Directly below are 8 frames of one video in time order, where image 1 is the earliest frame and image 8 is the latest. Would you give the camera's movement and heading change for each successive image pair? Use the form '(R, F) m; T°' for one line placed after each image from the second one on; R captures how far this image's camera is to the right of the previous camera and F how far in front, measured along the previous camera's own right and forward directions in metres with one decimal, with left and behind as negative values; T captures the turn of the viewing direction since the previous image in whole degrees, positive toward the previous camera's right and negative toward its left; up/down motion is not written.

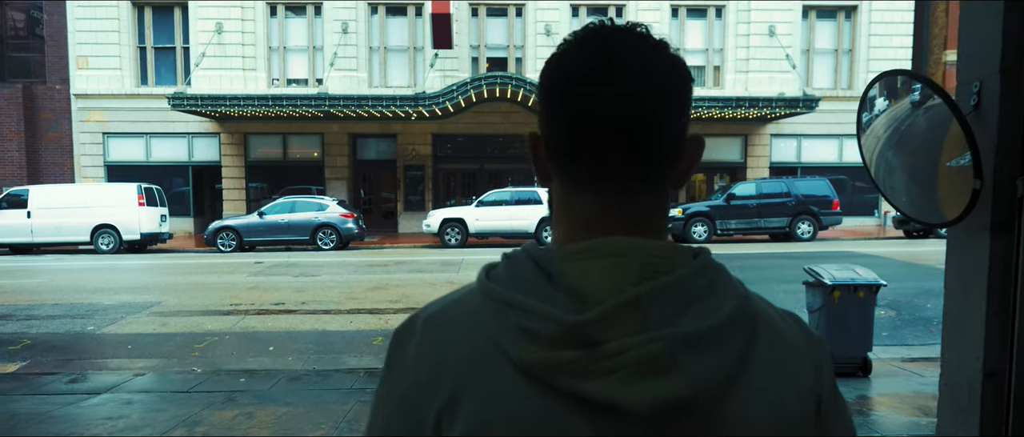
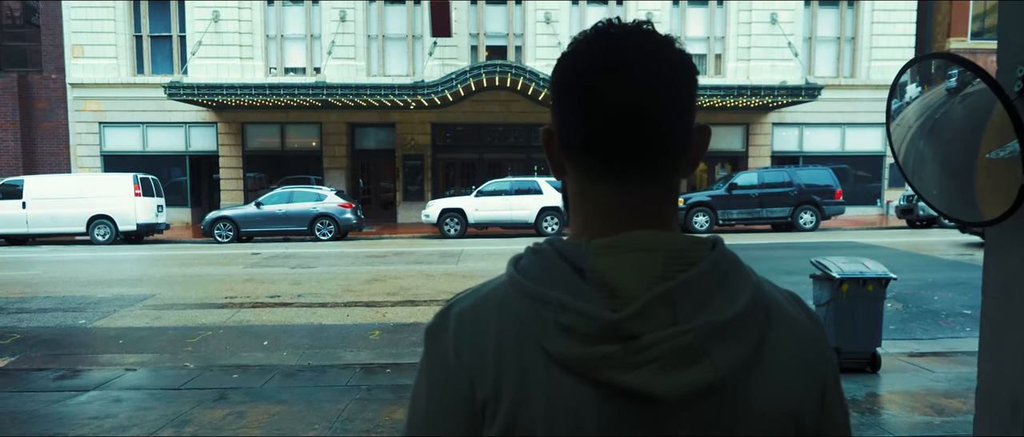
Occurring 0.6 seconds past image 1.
(0.0, +0.2) m; 0°
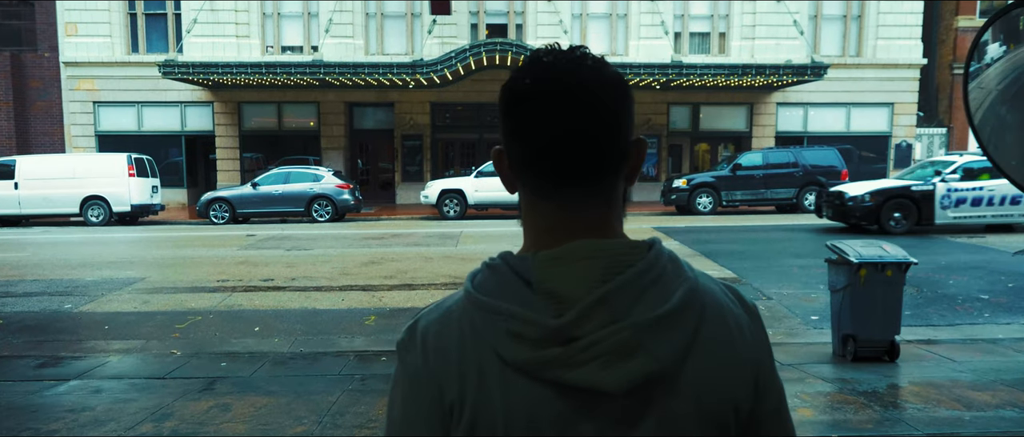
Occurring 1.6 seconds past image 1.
(0.0, +0.3) m; 0°
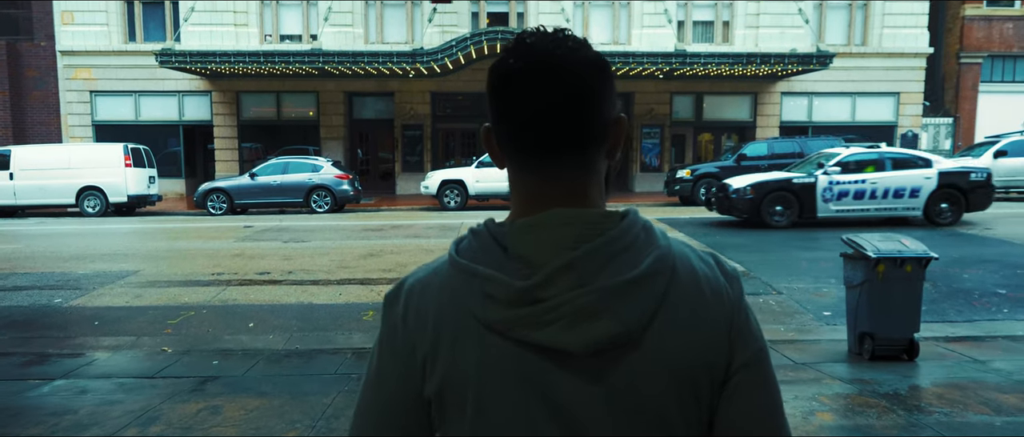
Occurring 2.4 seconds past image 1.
(0.0, +0.3) m; 0°
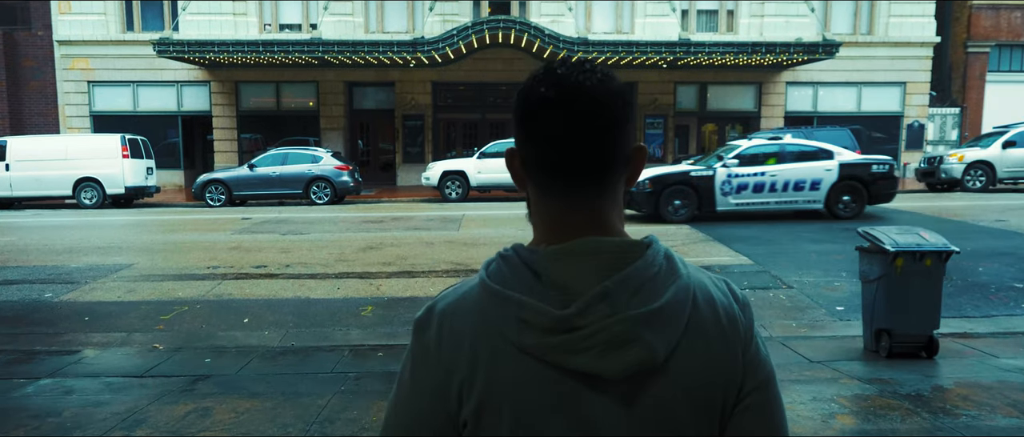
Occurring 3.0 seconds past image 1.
(0.0, +0.2) m; 0°
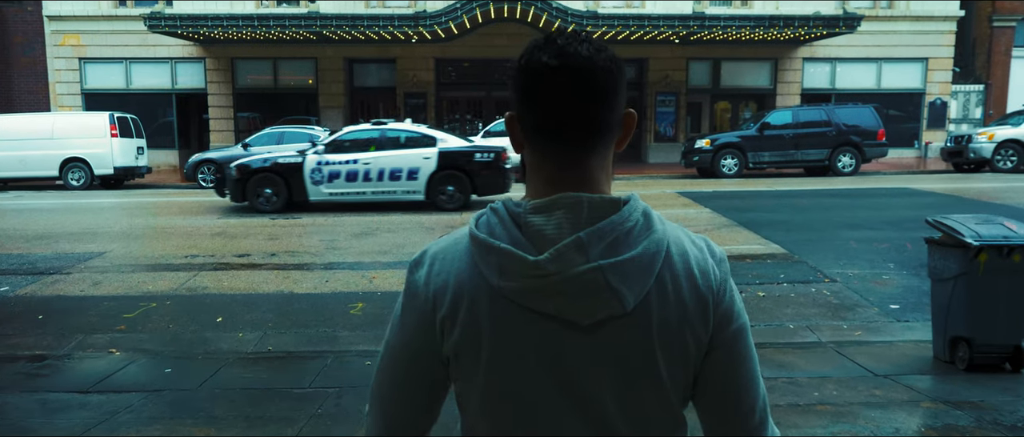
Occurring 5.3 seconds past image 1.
(0.0, +0.9) m; 0°
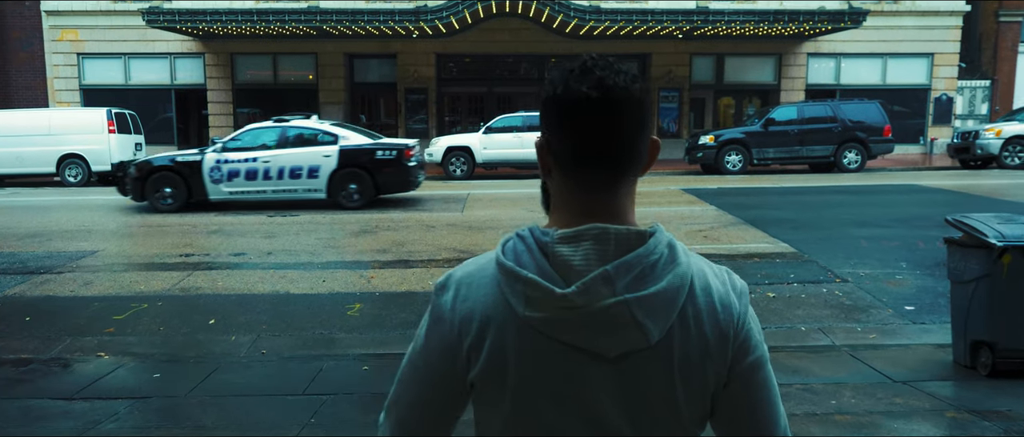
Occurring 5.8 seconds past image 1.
(0.0, +0.2) m; 0°
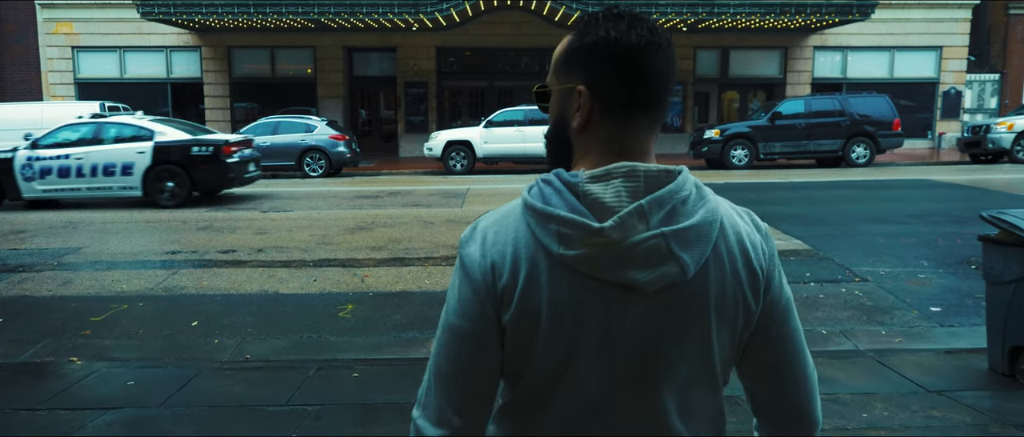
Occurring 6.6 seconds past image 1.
(0.0, +0.4) m; 0°
